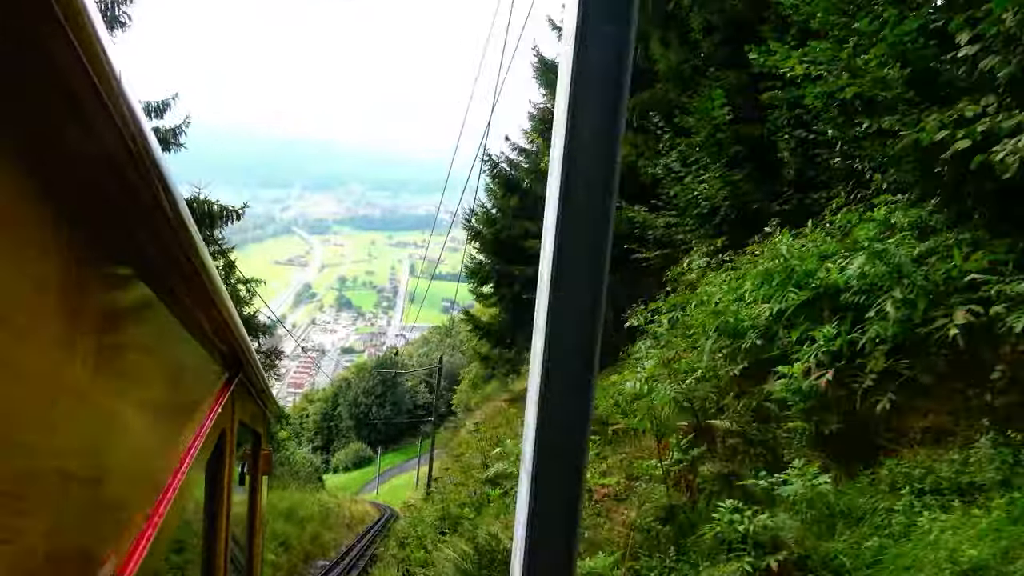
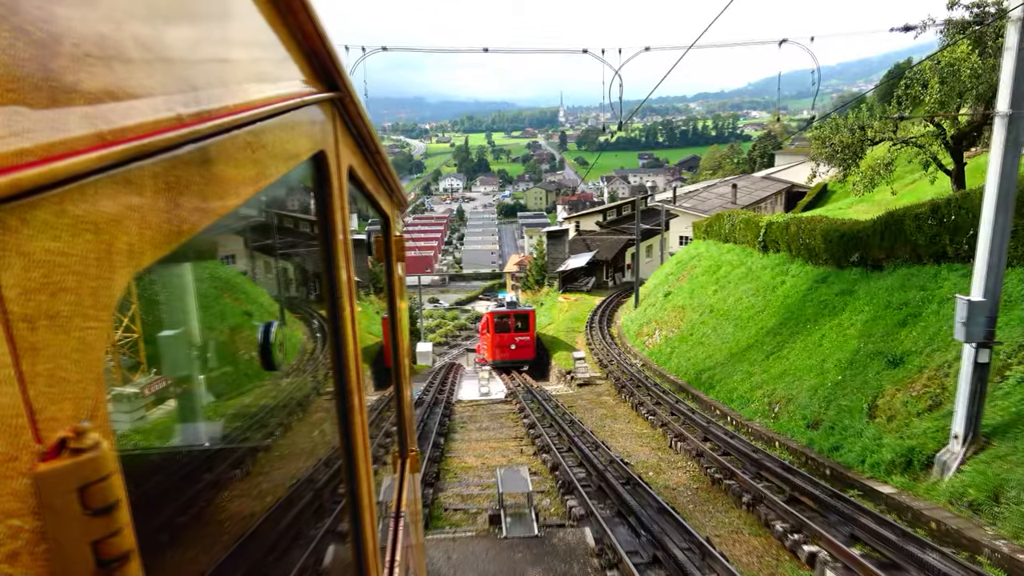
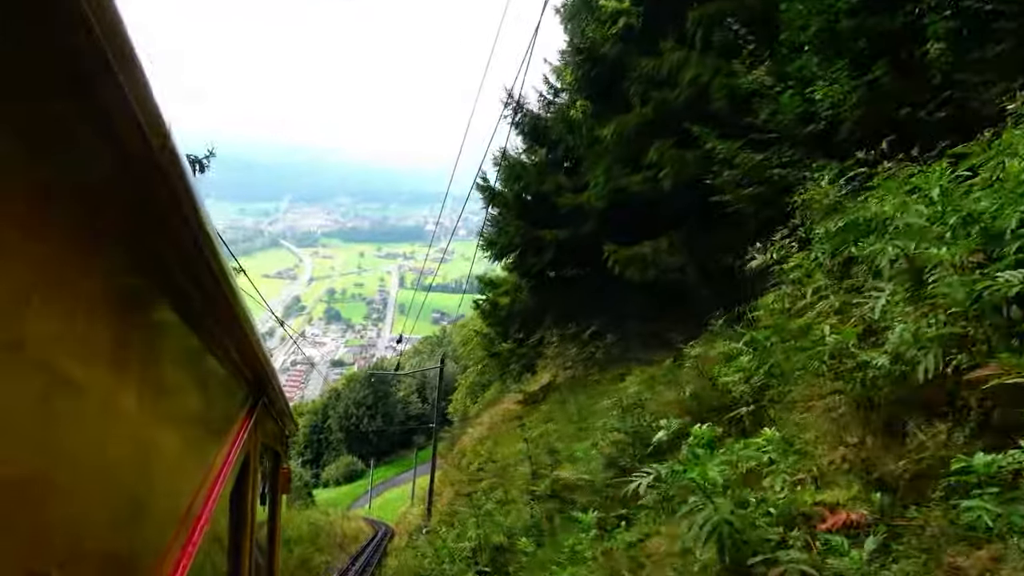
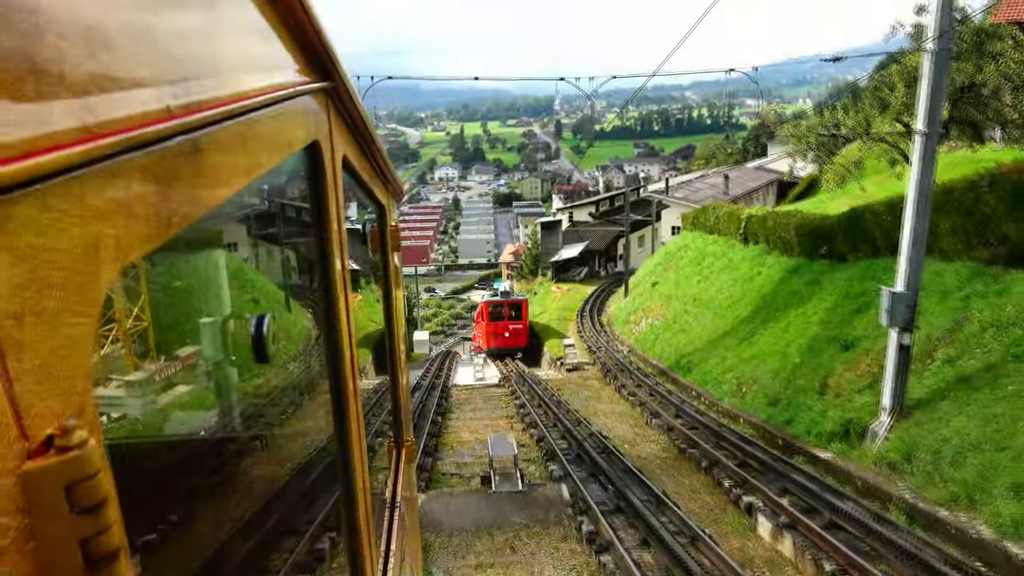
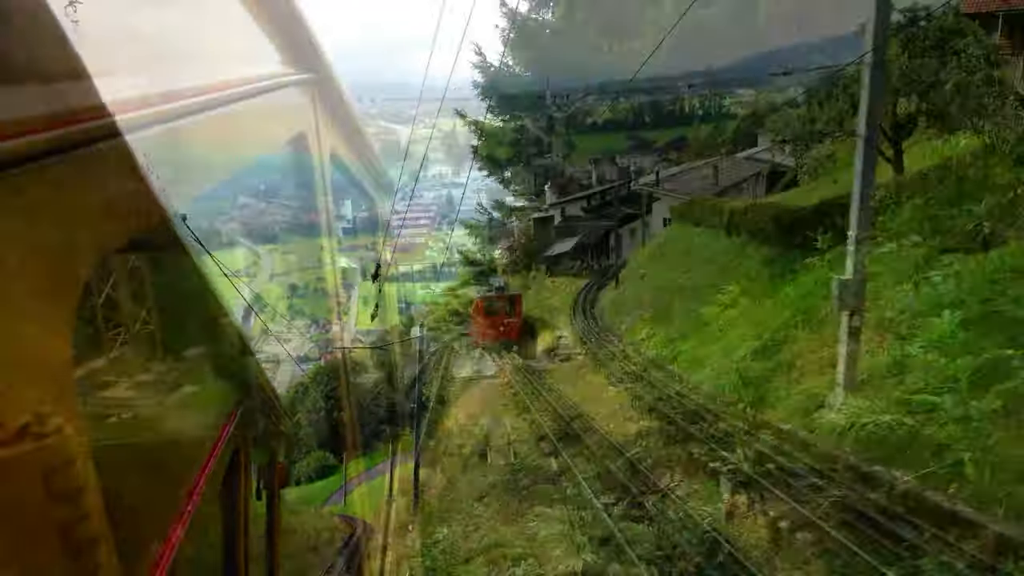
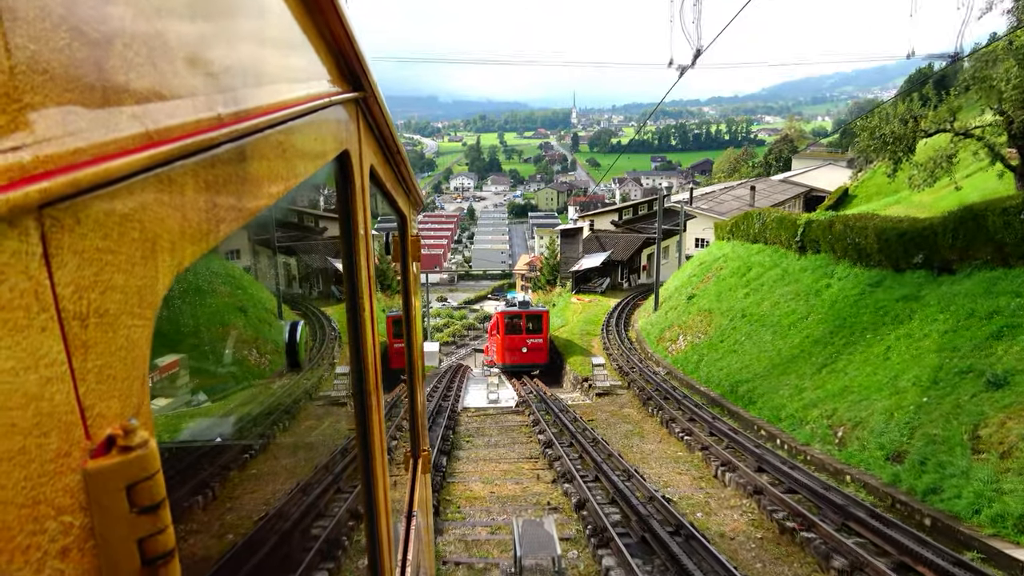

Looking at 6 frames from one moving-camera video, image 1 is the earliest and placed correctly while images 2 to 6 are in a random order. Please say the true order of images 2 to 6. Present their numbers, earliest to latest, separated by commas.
3, 5, 4, 2, 6
